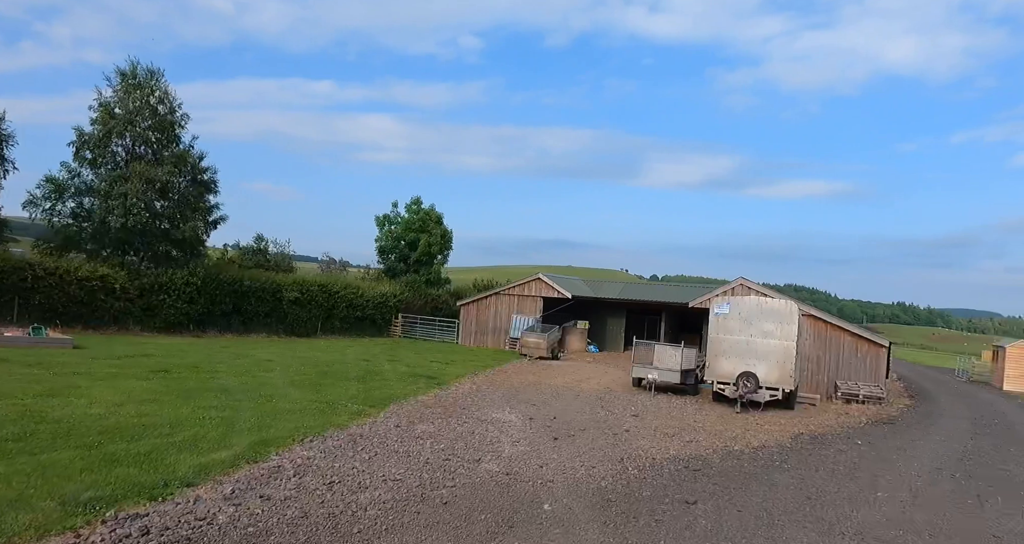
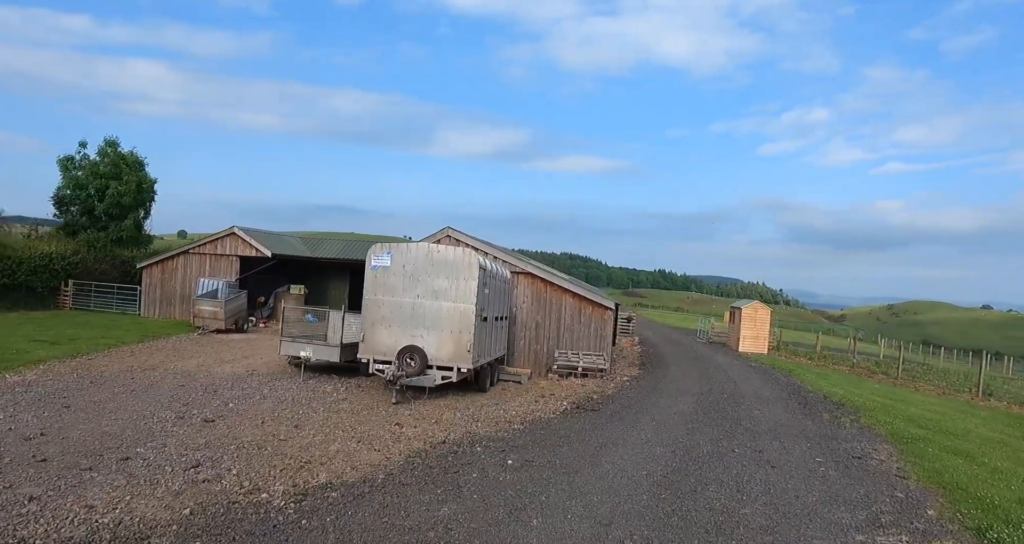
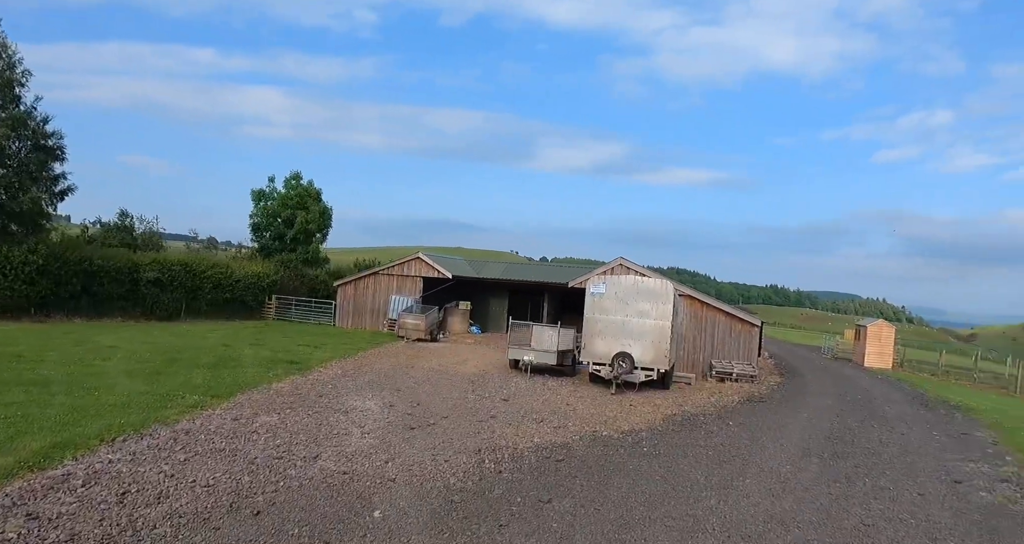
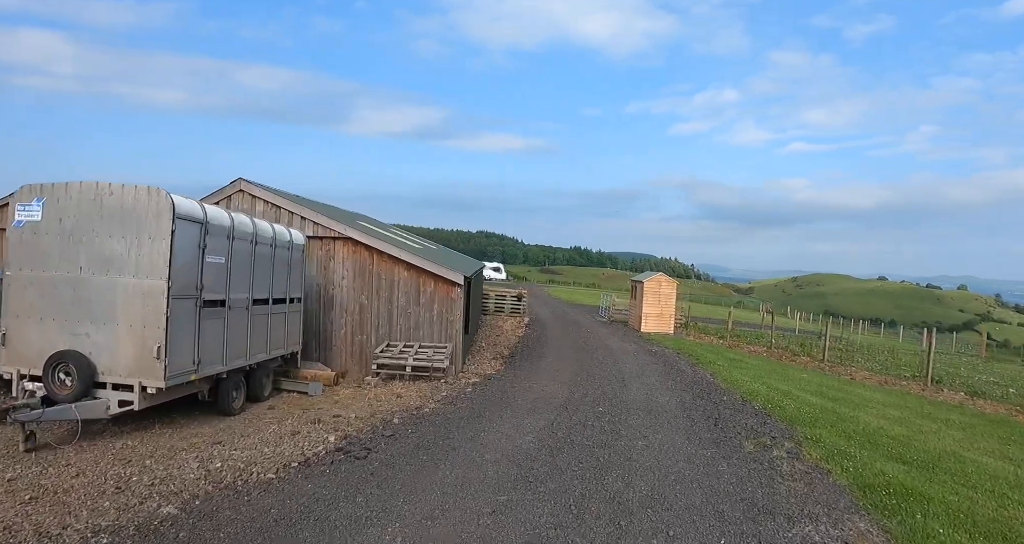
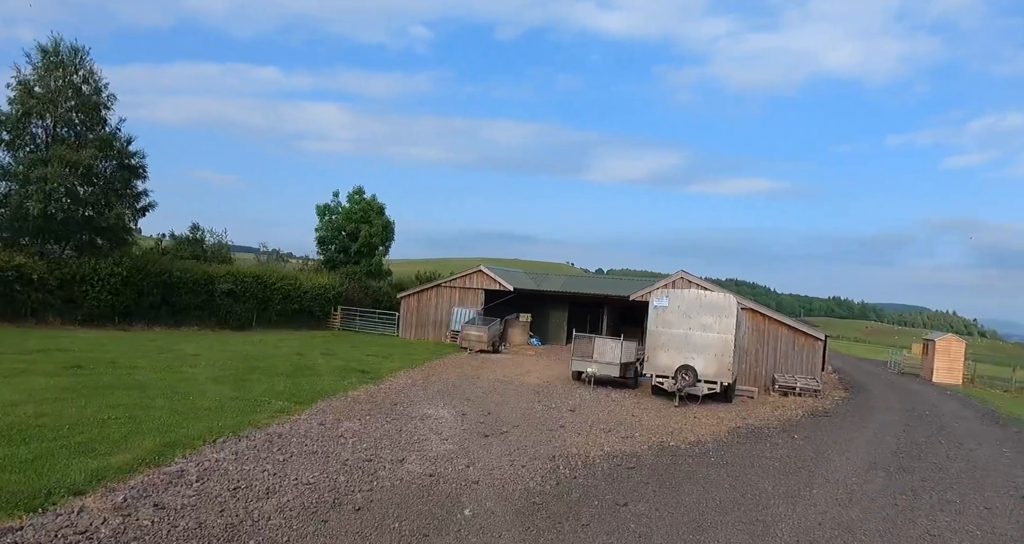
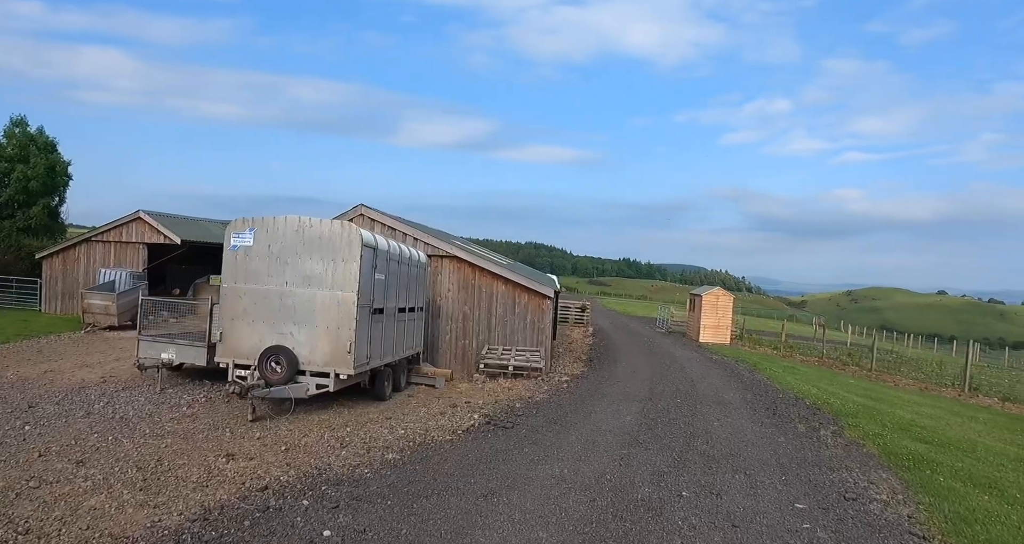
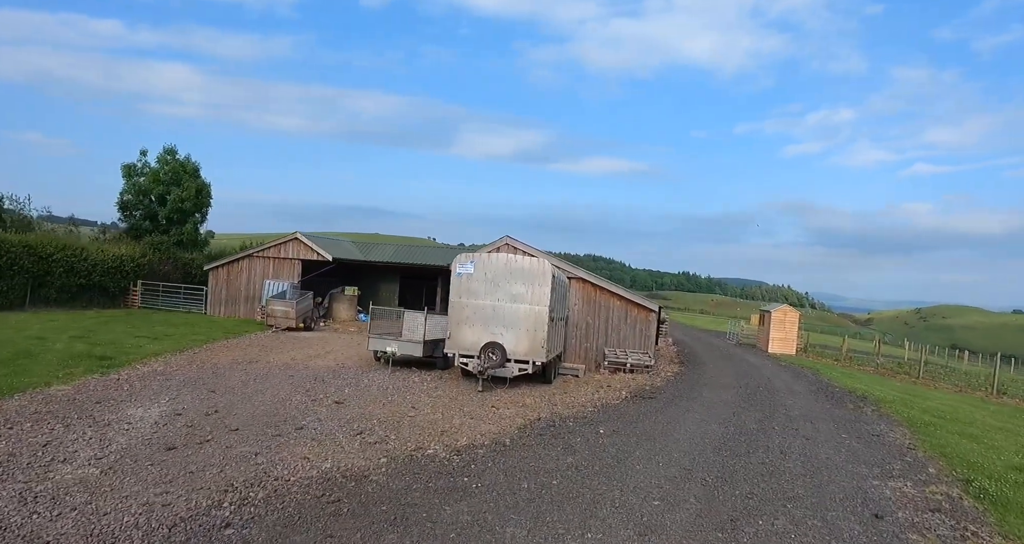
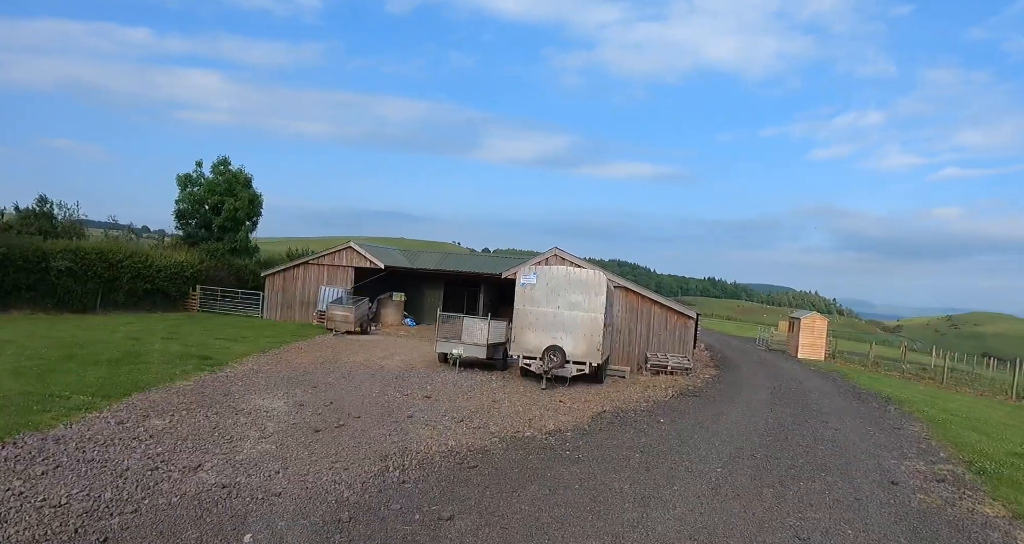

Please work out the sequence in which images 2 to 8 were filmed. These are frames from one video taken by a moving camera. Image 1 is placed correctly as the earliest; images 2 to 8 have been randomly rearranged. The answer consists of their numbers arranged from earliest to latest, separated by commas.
5, 3, 8, 7, 2, 6, 4
